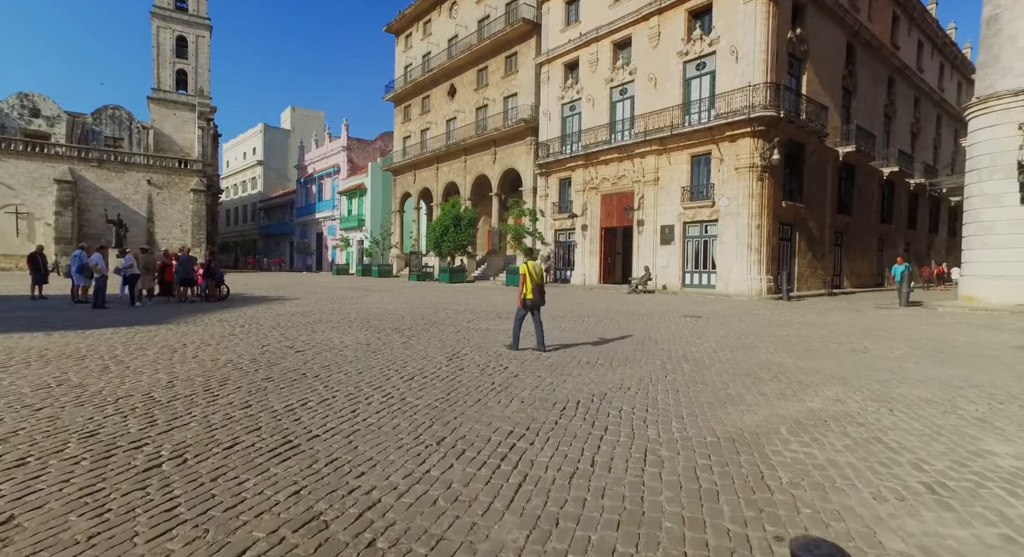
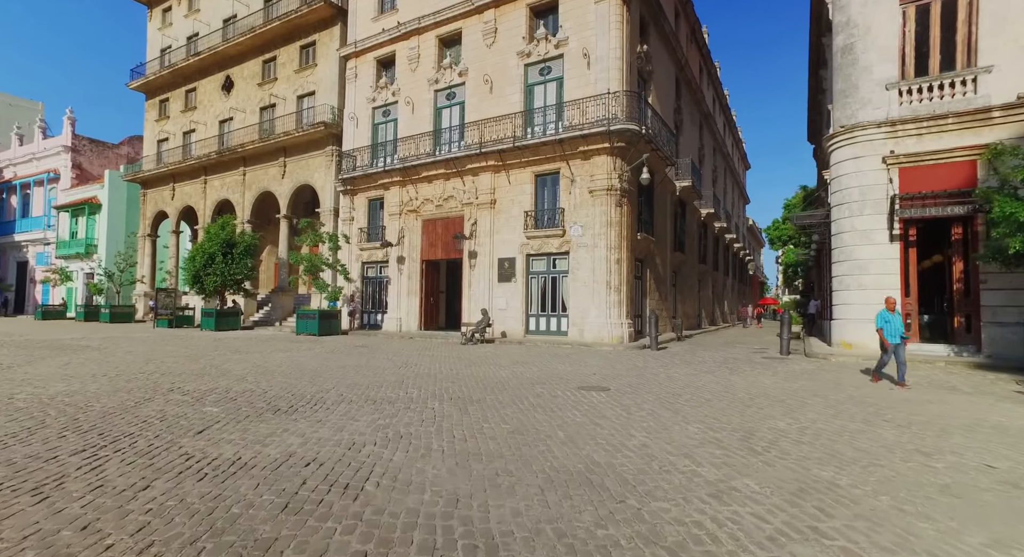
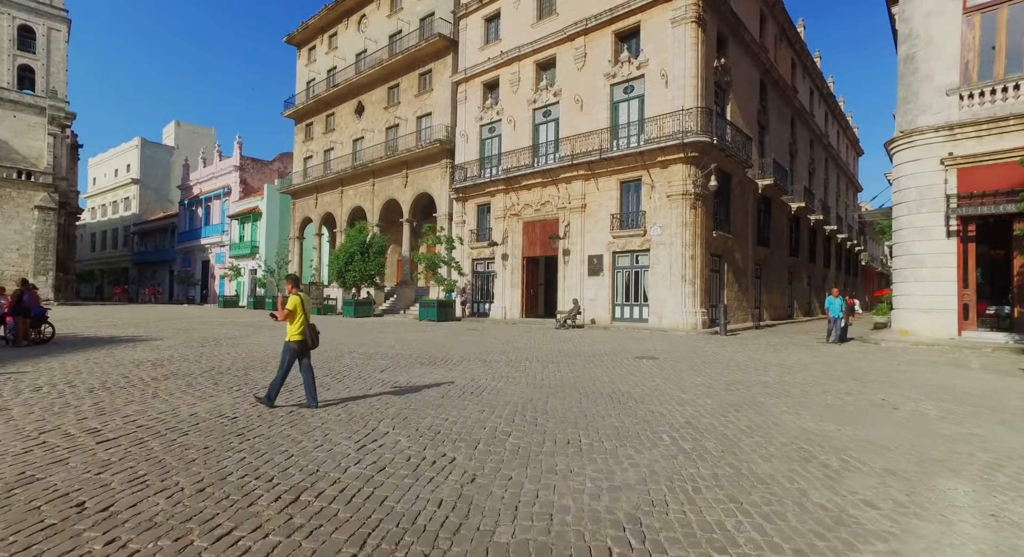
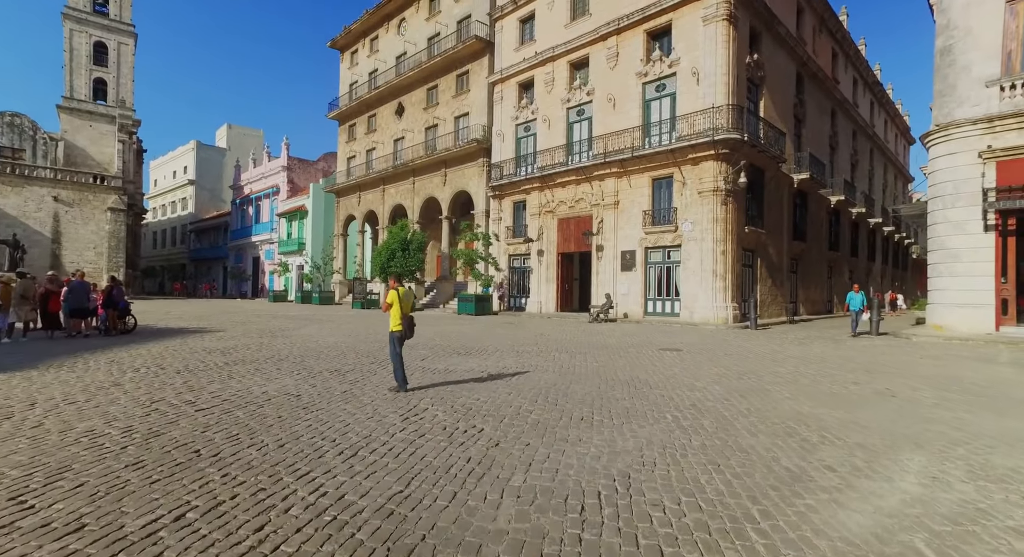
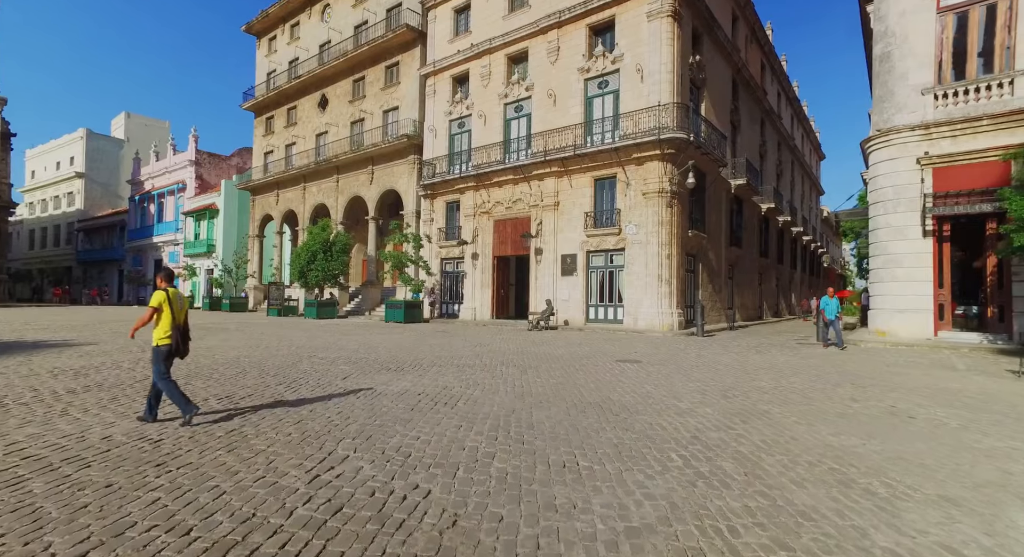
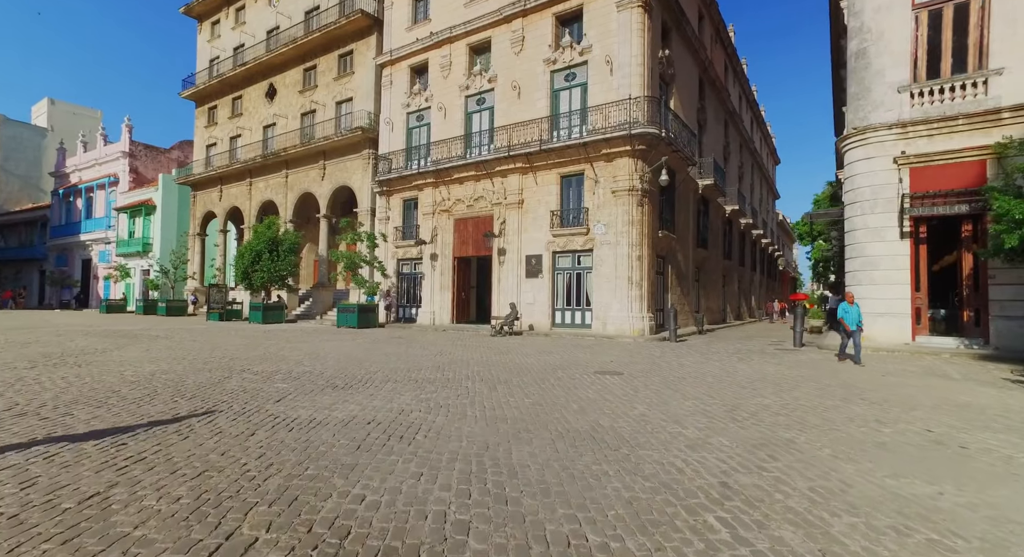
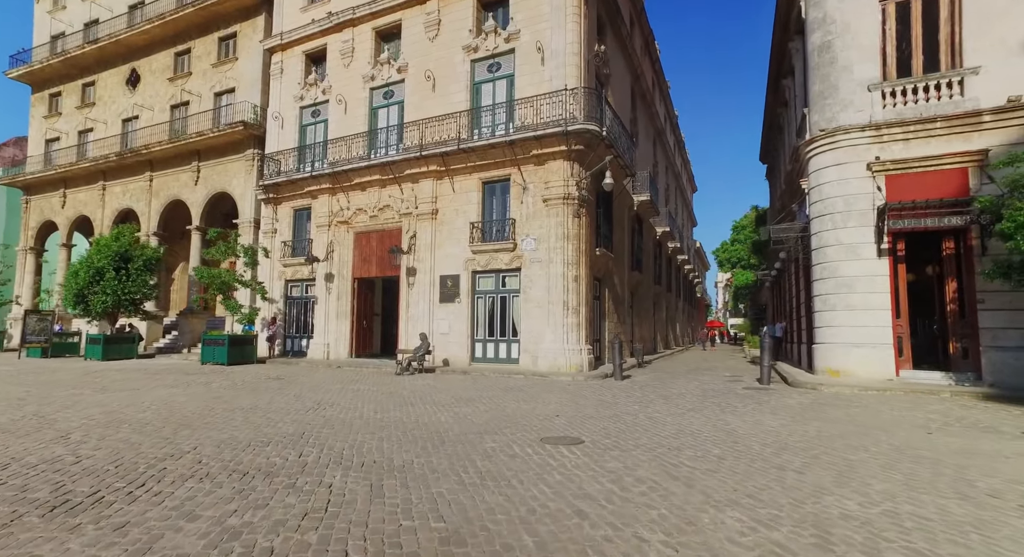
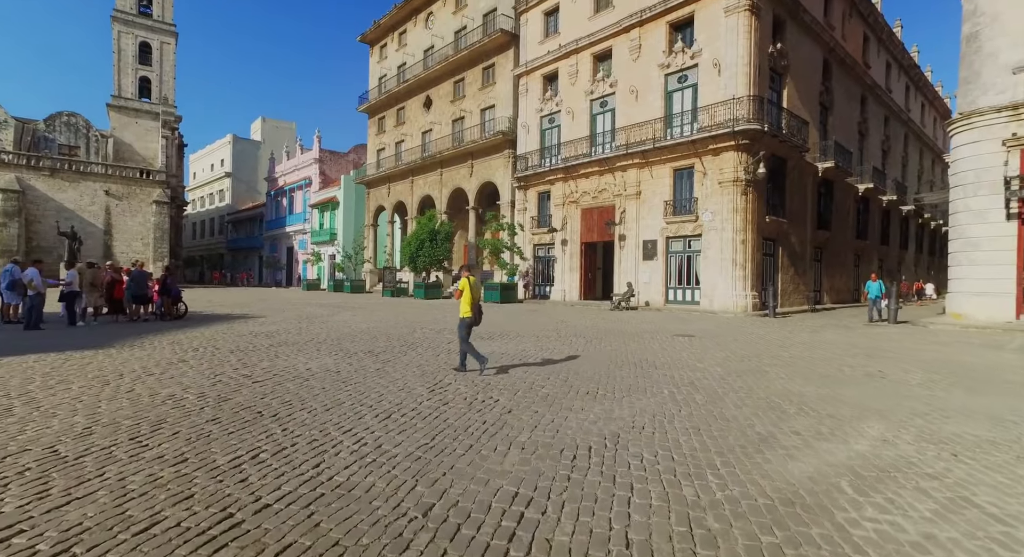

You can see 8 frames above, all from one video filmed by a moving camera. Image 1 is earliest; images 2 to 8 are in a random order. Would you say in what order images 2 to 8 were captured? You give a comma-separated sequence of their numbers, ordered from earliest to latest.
8, 4, 3, 5, 6, 2, 7
